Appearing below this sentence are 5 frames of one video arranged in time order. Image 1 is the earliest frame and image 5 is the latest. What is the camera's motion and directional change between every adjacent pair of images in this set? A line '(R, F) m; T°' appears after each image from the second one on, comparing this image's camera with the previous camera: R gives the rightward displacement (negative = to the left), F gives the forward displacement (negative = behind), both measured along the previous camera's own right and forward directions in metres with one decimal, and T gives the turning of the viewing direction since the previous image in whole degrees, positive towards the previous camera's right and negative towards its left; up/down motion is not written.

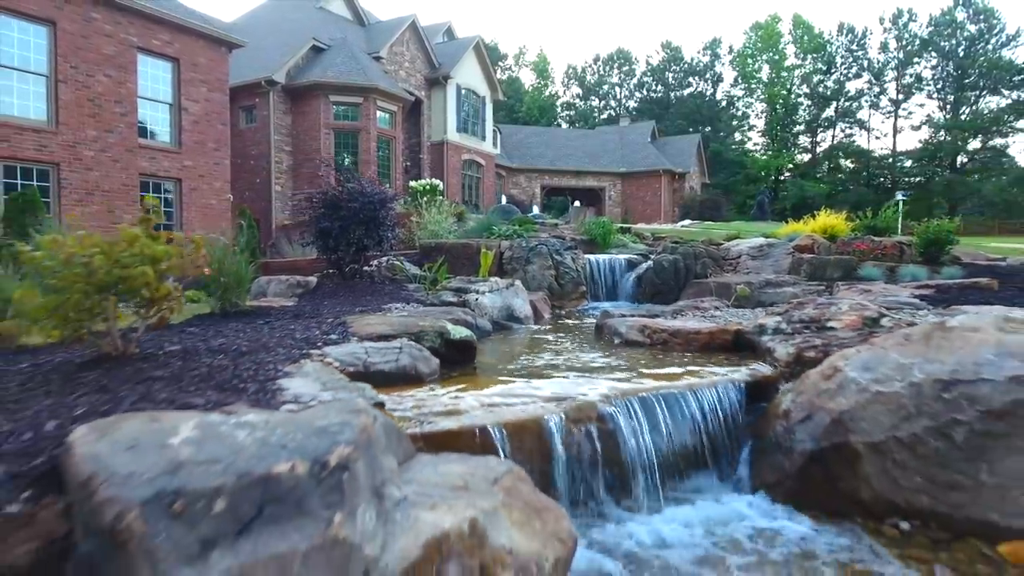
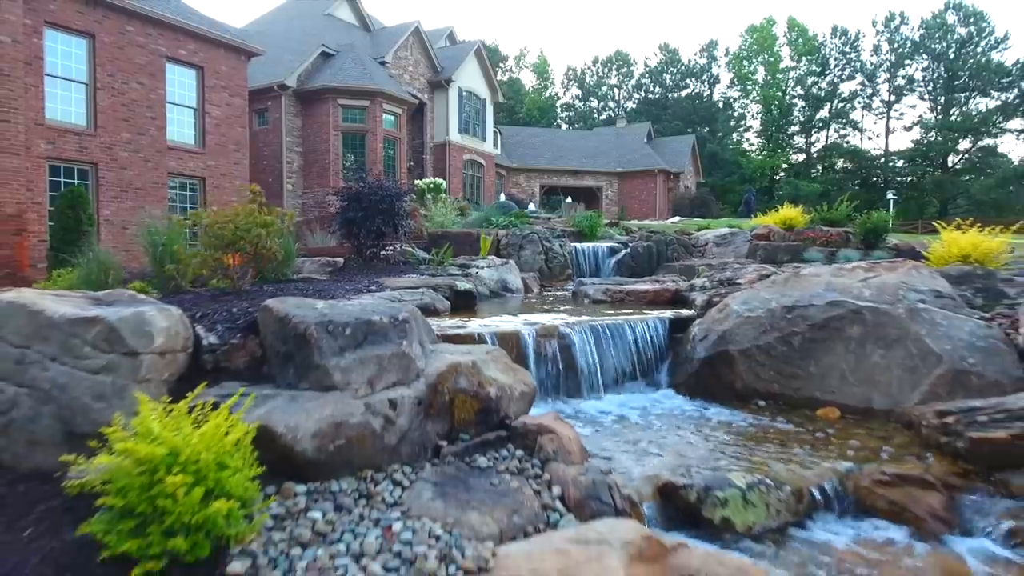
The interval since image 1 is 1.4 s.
(+0.1, -2.1) m; 0°
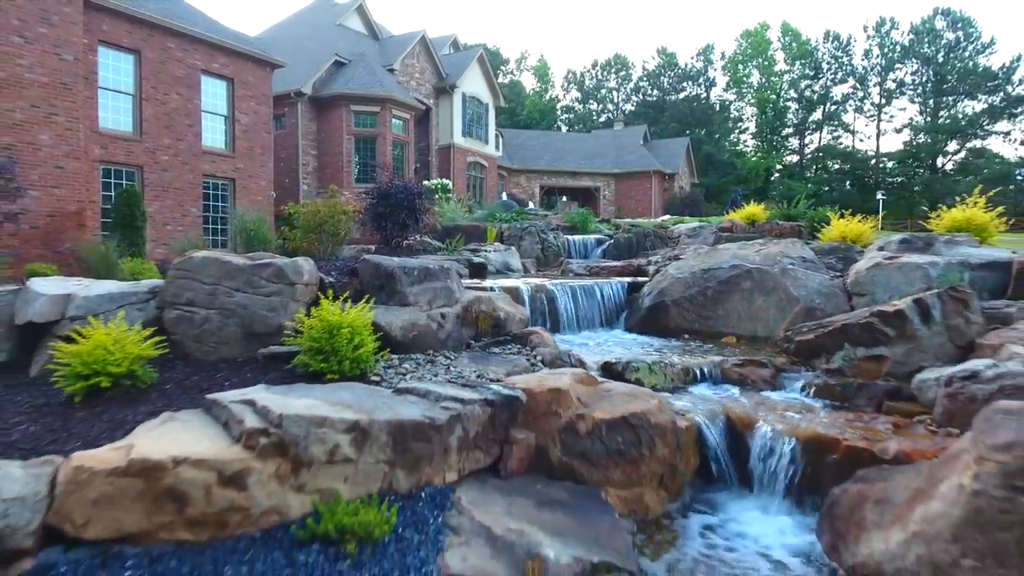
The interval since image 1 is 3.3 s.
(0.0, -2.8) m; 0°
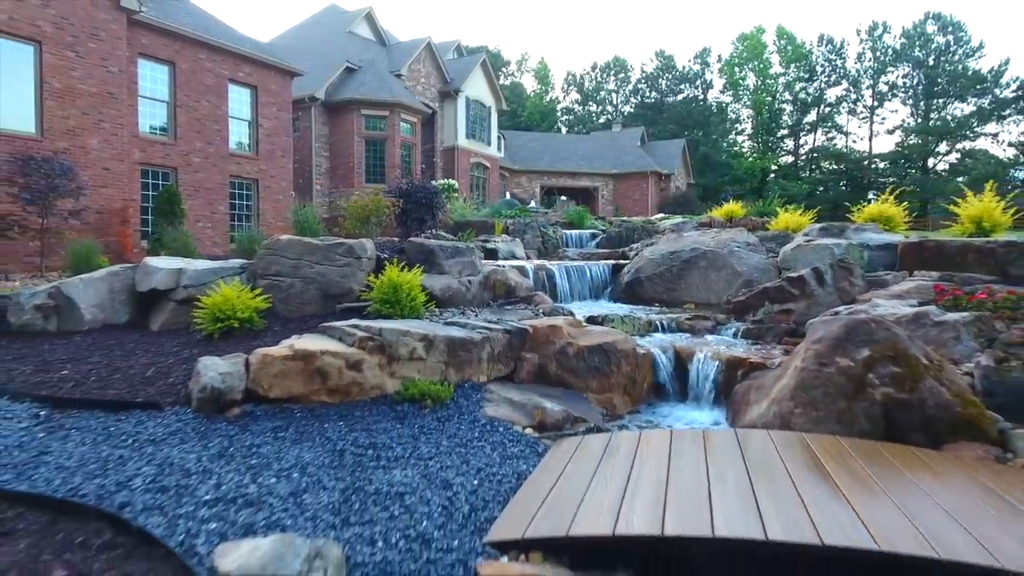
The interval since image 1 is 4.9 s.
(-0.1, -2.5) m; 0°
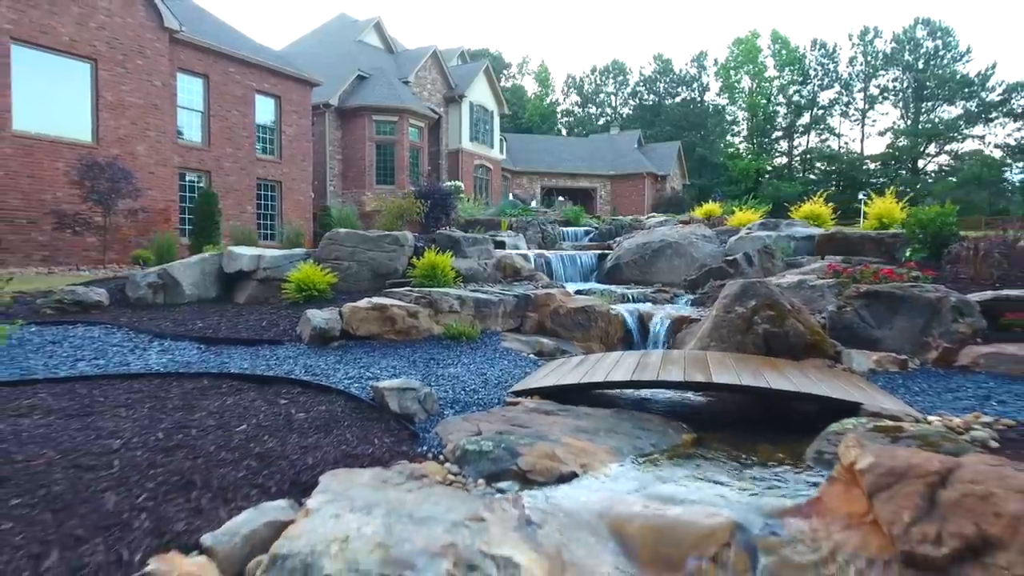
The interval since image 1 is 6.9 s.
(-0.1, -3.0) m; 0°
